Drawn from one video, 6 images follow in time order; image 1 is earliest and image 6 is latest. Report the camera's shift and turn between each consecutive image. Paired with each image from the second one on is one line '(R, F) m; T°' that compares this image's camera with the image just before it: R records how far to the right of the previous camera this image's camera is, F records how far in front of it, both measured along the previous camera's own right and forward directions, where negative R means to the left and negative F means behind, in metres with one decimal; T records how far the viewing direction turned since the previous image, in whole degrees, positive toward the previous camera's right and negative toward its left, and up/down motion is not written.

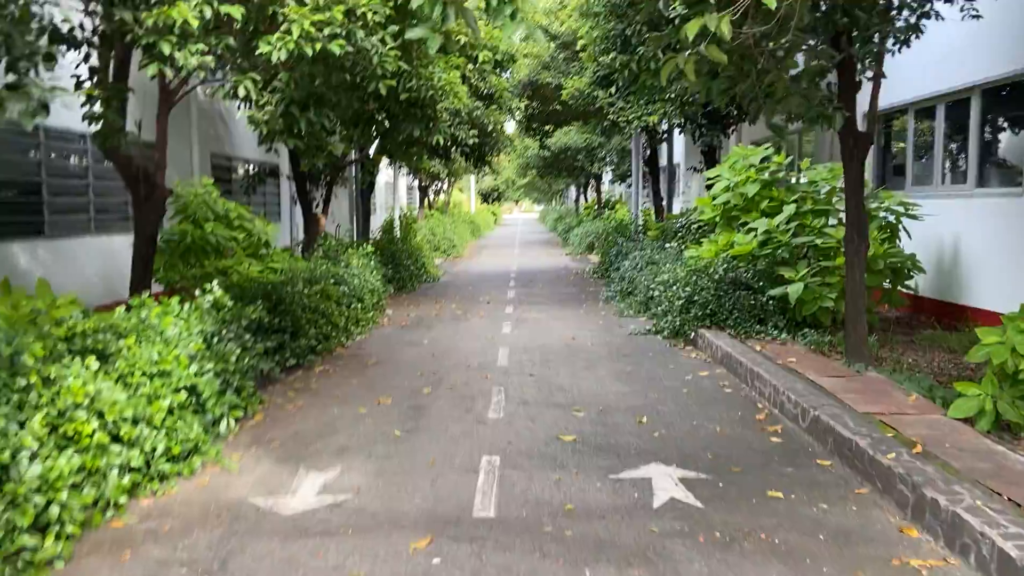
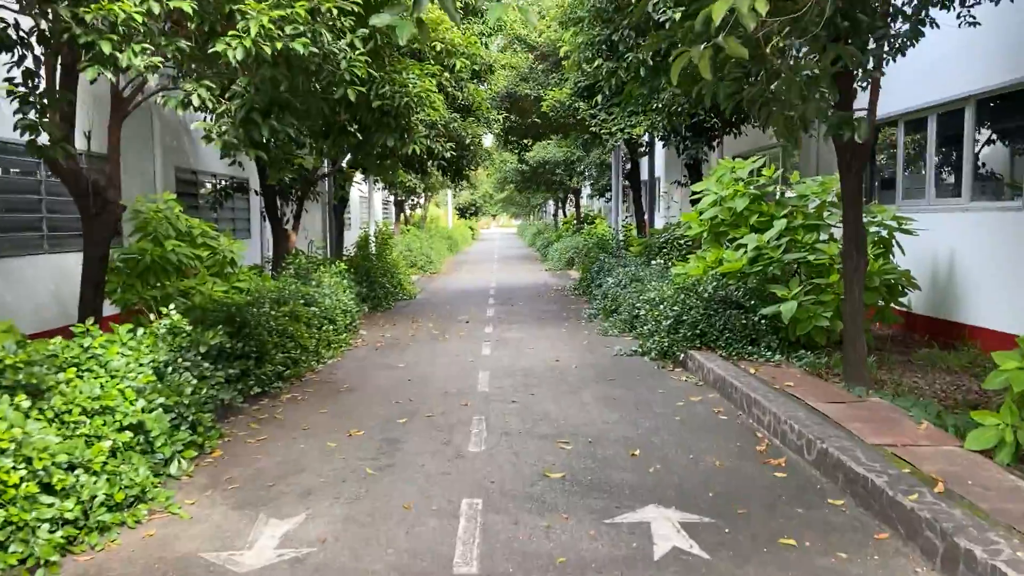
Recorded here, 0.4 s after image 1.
(0.0, +0.5) m; +2°
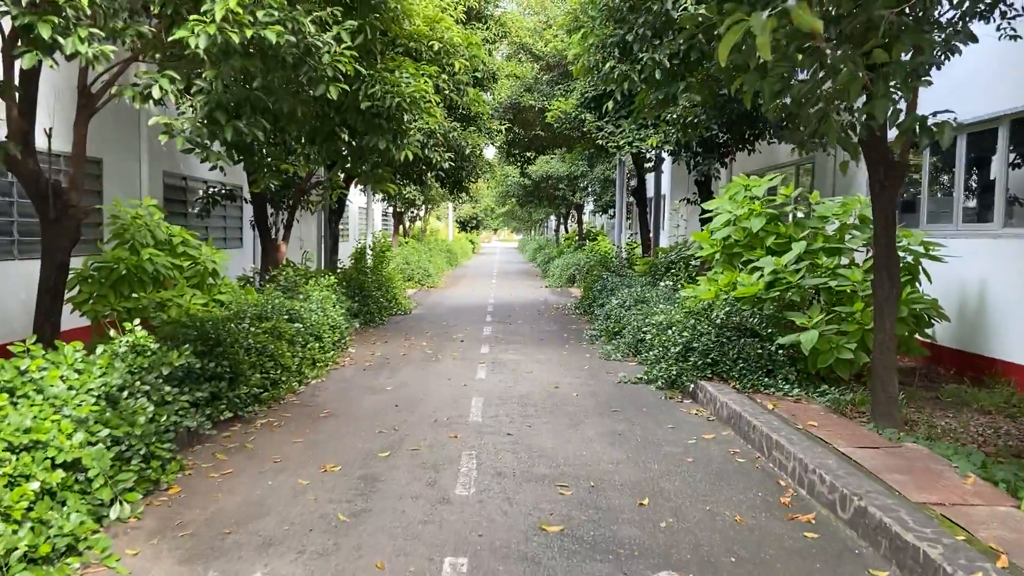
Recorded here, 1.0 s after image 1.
(0.0, +0.6) m; 0°
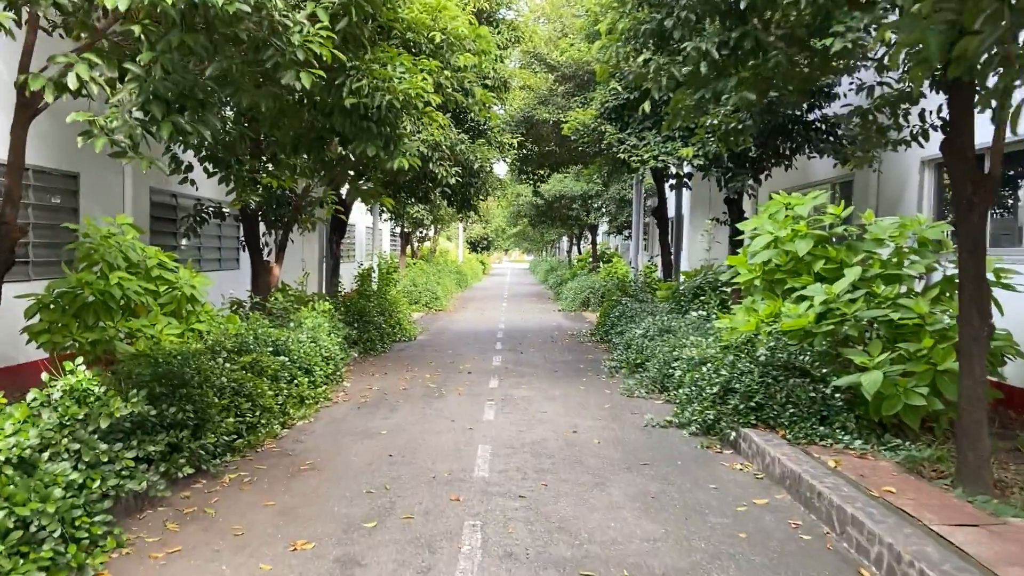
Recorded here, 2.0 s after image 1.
(0.0, +1.1) m; -1°
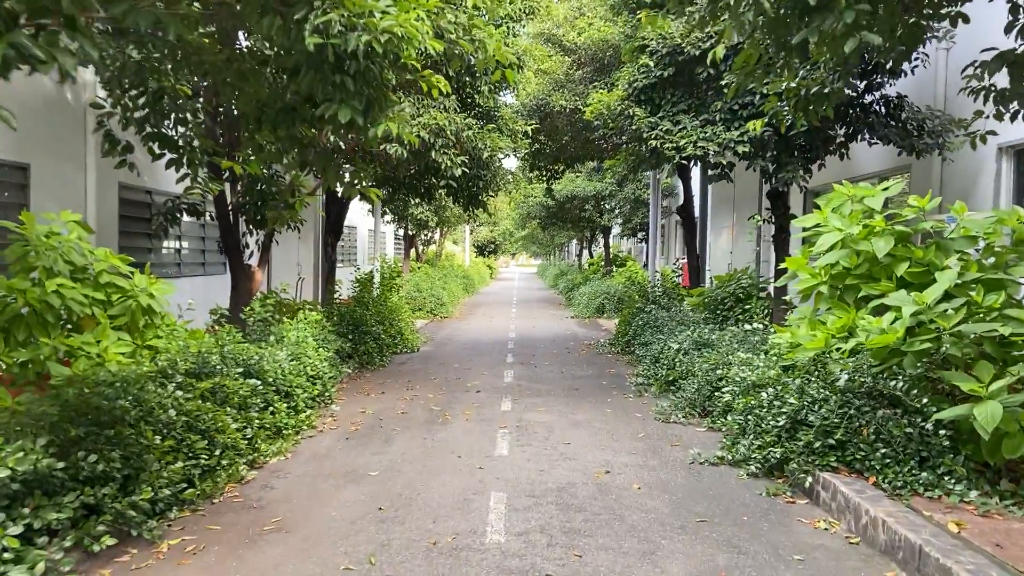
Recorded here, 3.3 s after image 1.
(-0.1, +1.4) m; 0°
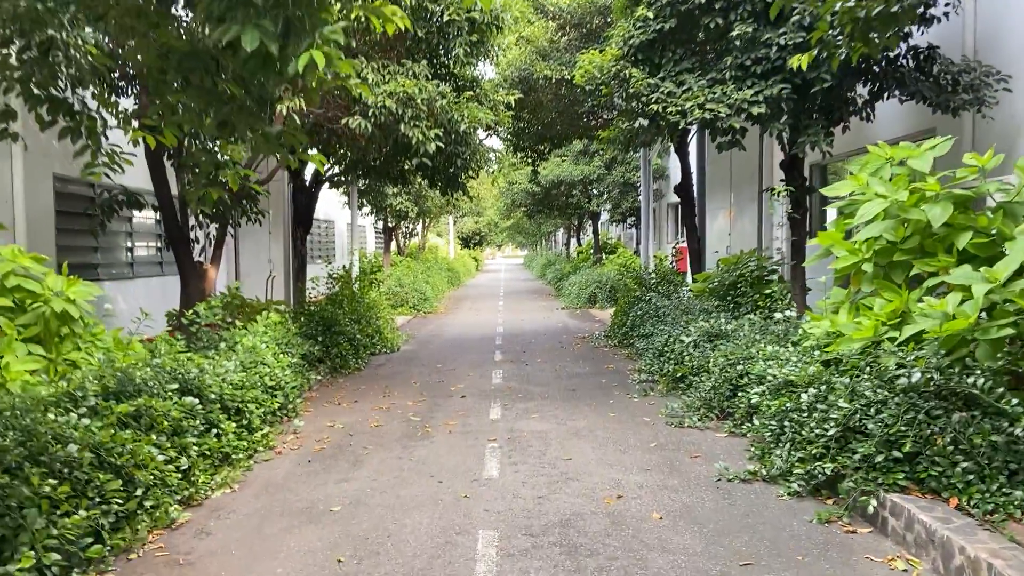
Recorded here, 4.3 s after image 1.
(0.0, +1.1) m; +1°
